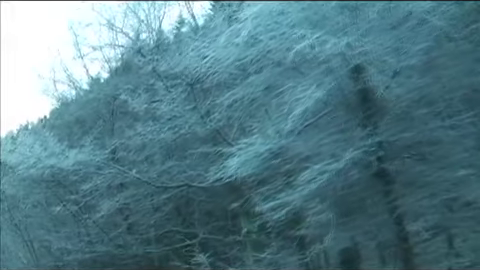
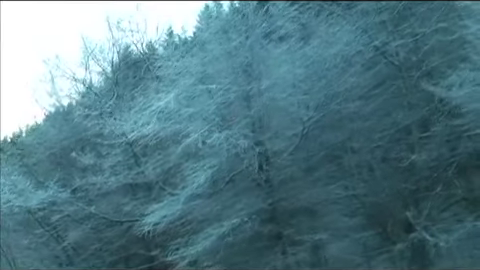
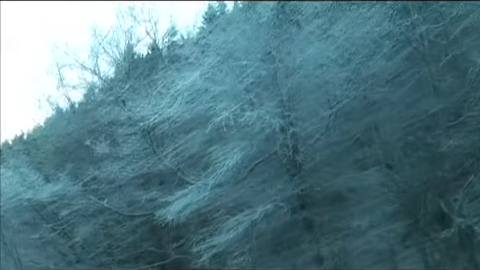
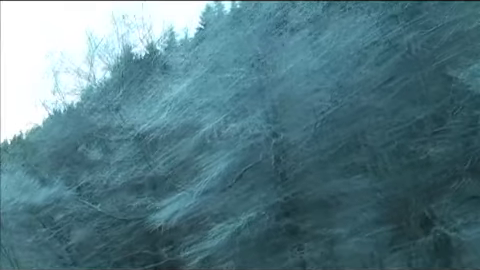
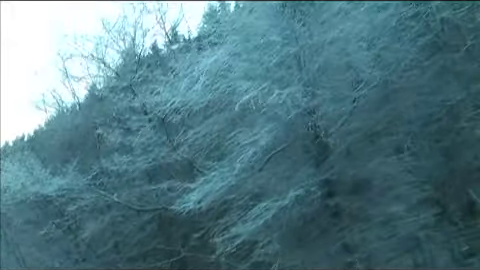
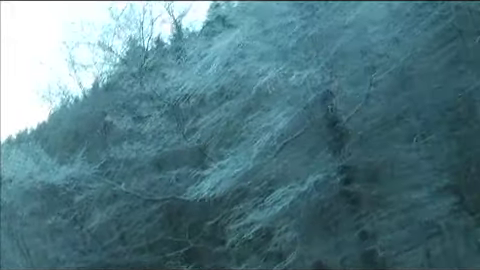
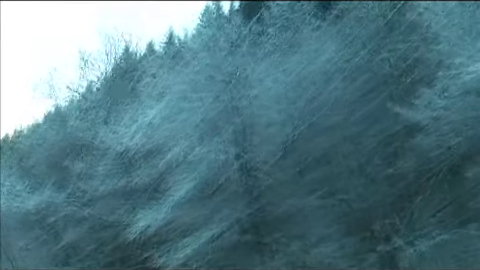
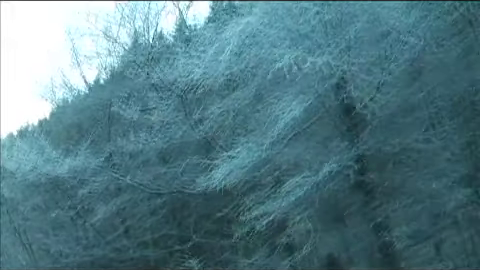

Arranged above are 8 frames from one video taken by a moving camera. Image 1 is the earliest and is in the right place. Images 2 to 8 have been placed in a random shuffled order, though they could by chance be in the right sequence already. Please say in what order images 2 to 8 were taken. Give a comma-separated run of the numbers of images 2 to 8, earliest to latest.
8, 6, 5, 3, 4, 2, 7
